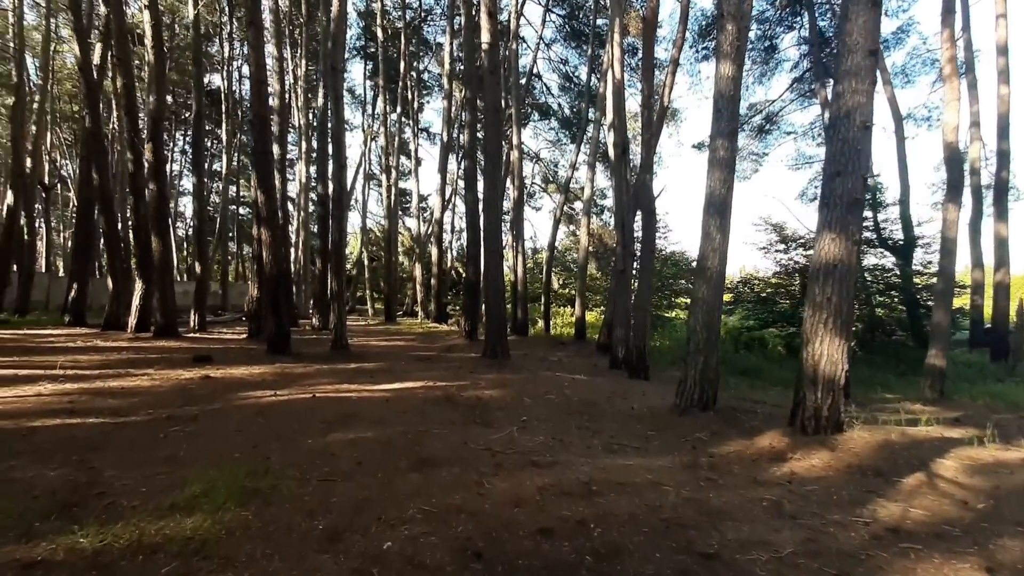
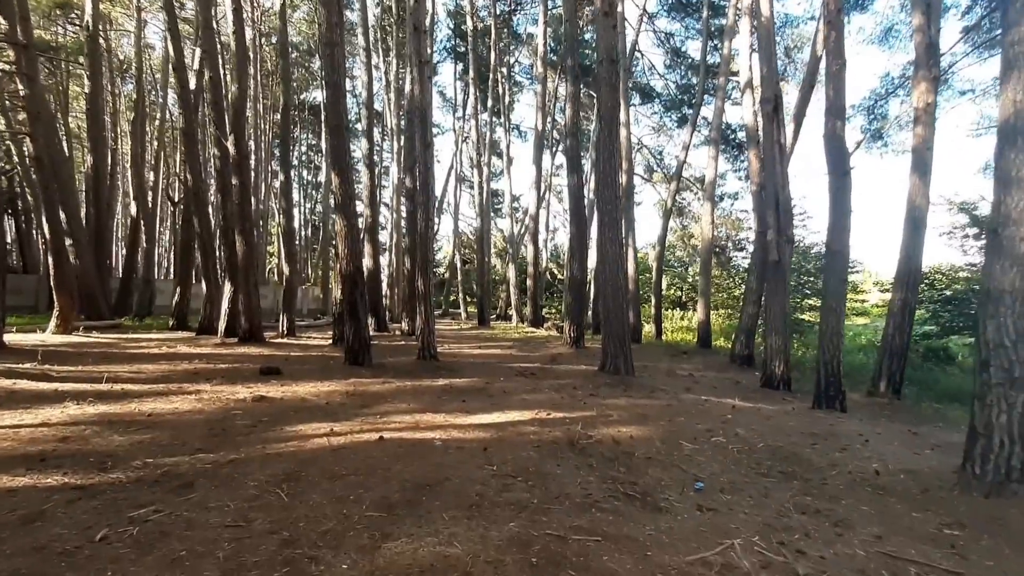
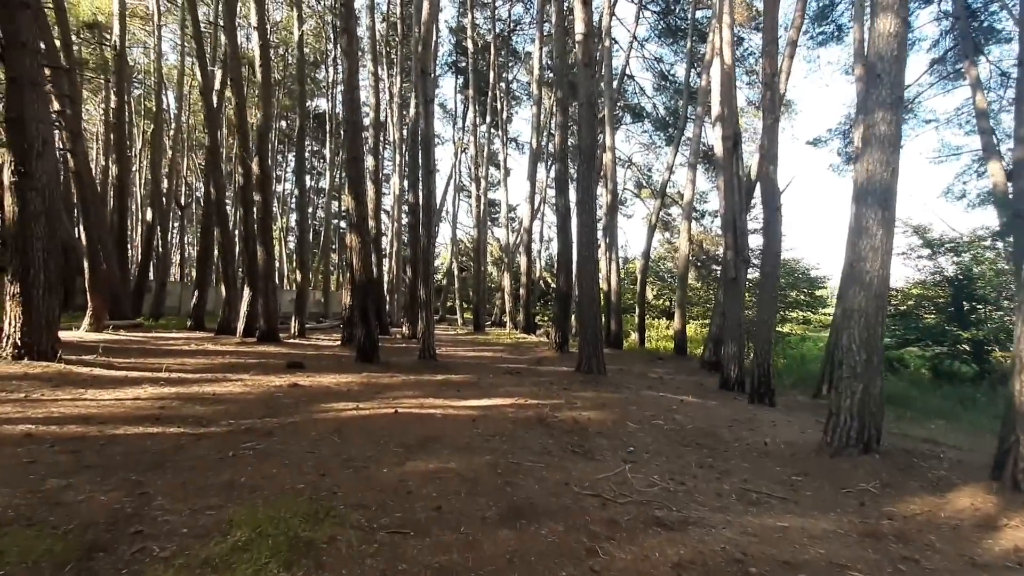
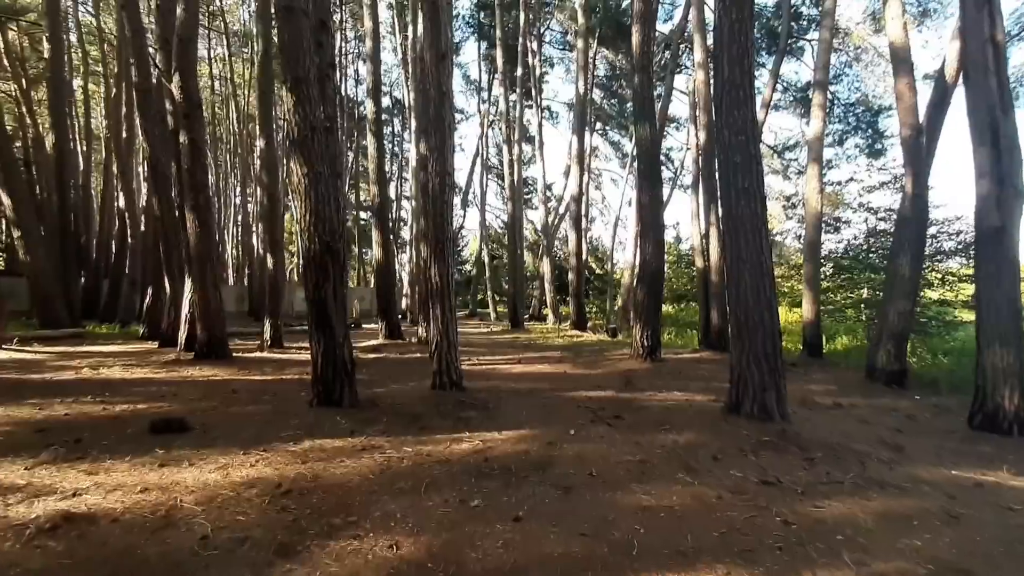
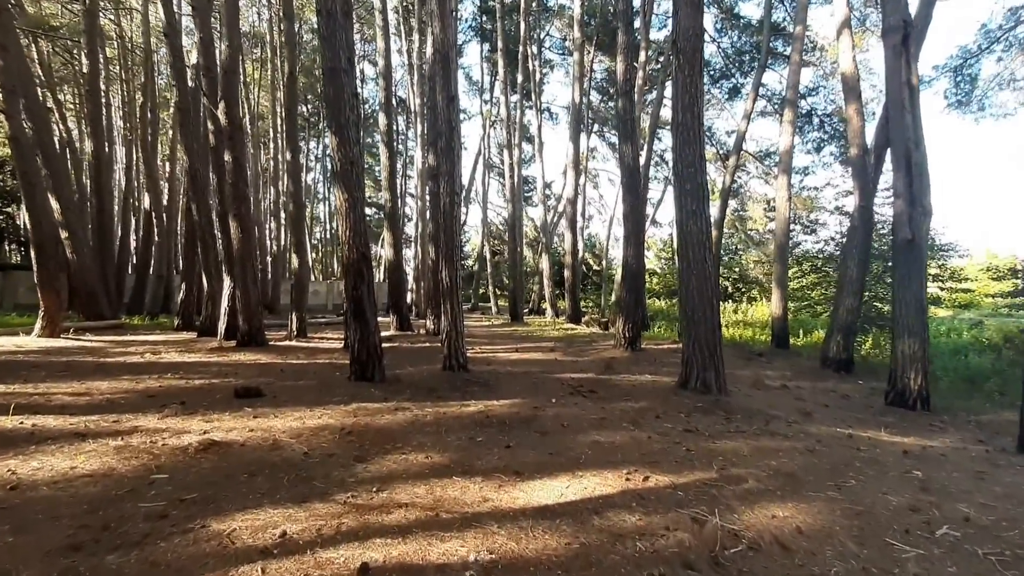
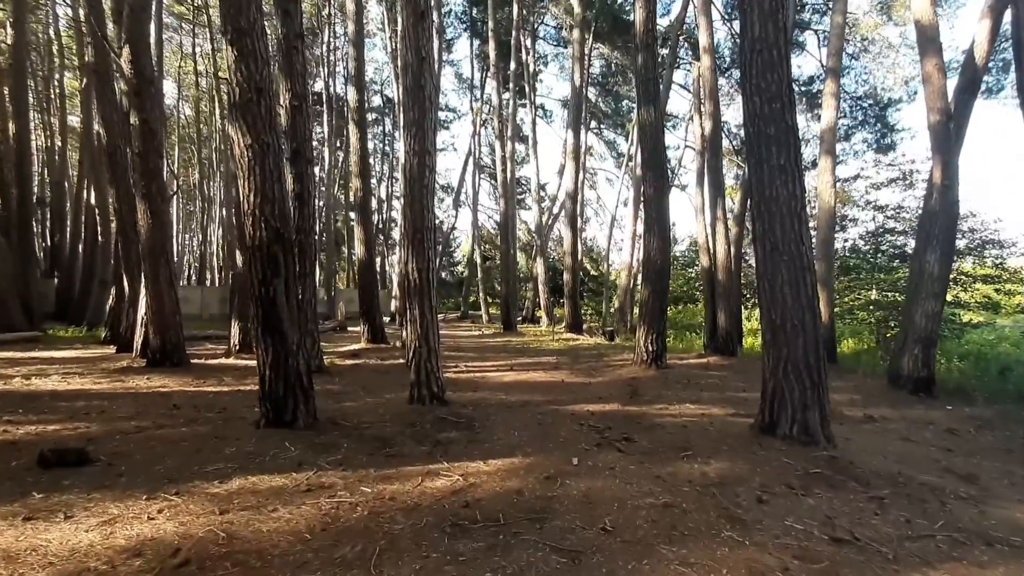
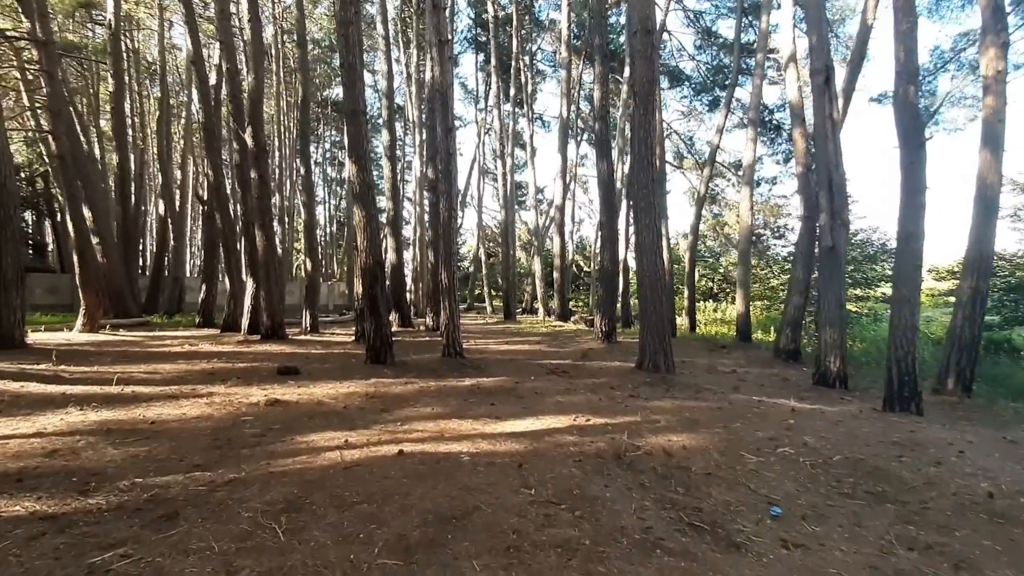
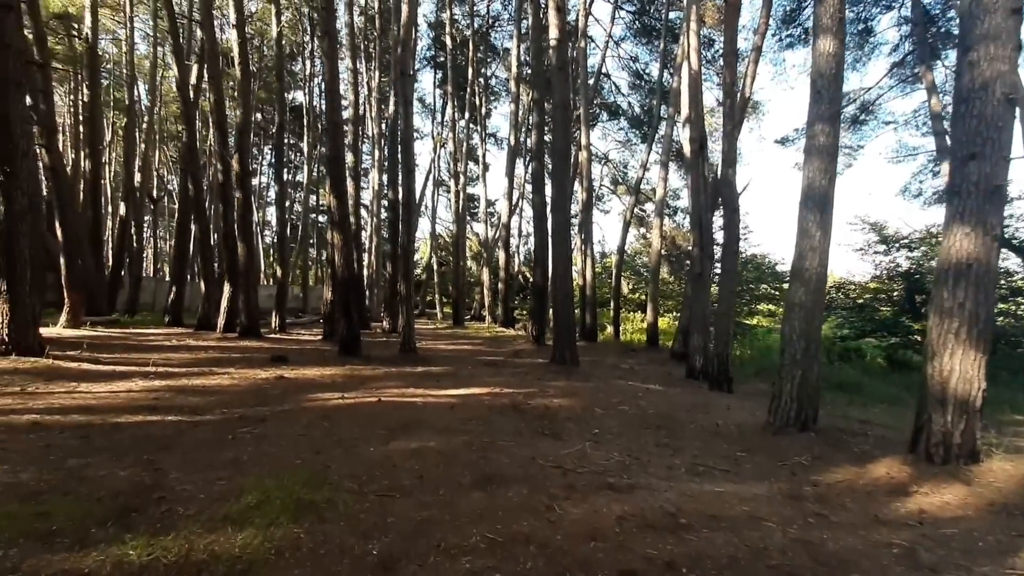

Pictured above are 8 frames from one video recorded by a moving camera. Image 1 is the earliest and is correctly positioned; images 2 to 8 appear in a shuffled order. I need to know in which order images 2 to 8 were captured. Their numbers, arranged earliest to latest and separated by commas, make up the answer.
8, 3, 2, 7, 5, 4, 6
